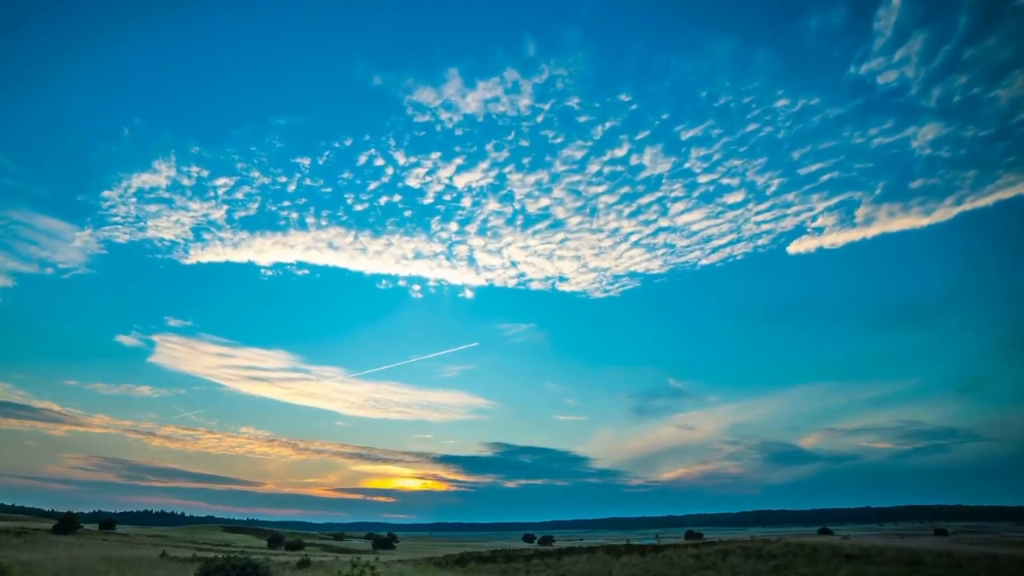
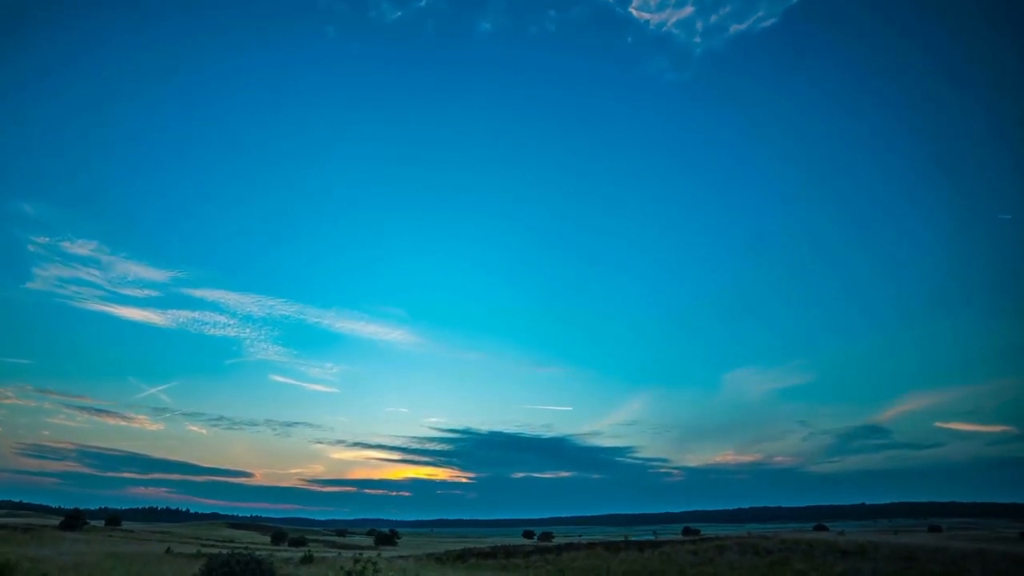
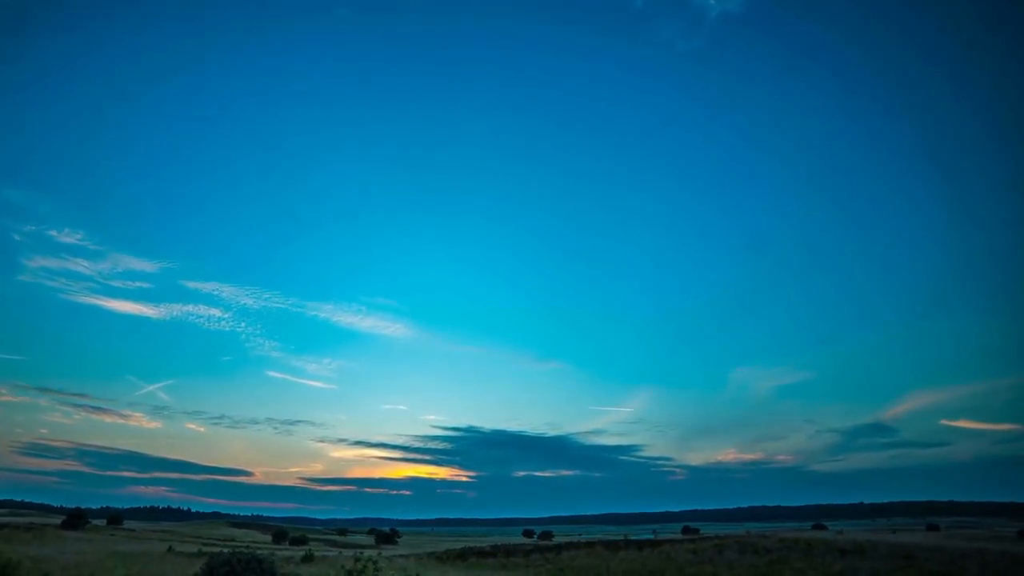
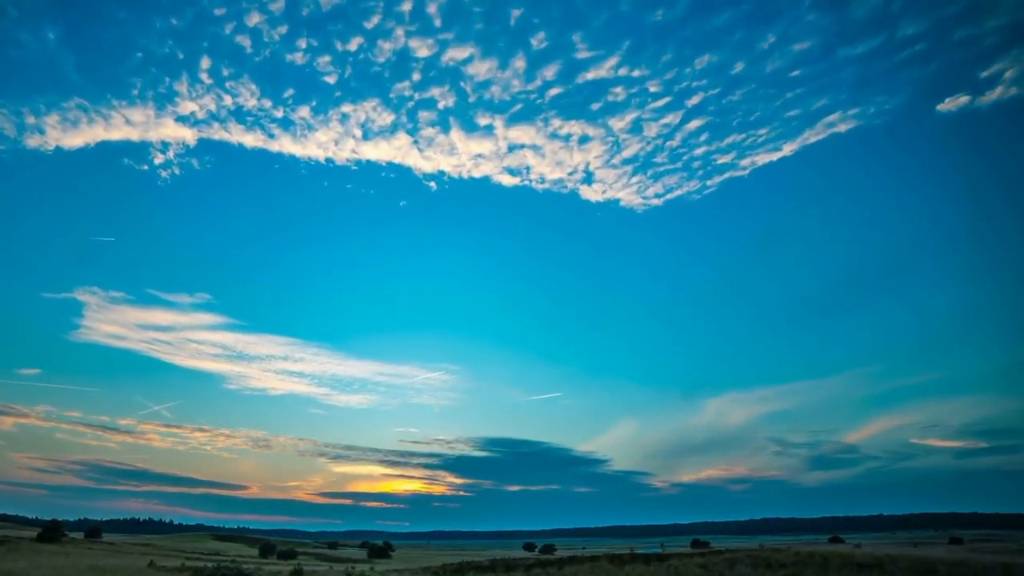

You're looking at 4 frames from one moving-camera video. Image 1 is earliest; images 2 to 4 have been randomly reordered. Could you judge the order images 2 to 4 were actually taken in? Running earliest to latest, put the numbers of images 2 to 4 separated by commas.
4, 2, 3
